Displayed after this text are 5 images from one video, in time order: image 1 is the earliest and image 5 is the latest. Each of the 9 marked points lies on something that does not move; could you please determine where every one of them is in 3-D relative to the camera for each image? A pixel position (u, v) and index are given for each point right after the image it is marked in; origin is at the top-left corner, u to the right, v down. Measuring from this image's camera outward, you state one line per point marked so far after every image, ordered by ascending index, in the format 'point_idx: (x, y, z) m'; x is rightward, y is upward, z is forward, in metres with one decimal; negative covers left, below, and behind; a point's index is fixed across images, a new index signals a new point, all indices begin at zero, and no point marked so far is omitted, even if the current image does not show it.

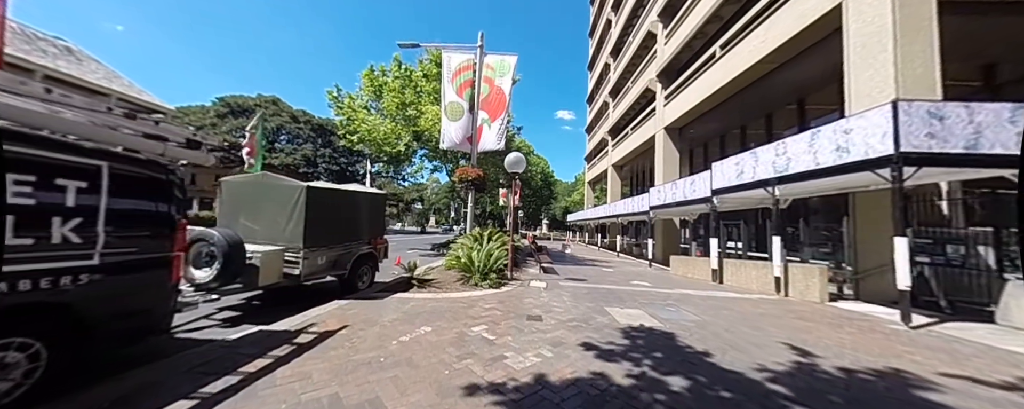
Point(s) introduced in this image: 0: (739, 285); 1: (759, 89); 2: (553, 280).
0: (+7.8, -2.8, +10.3) m
1: (+12.8, +5.9, +15.5) m
2: (+1.3, -2.3, +9.3) m
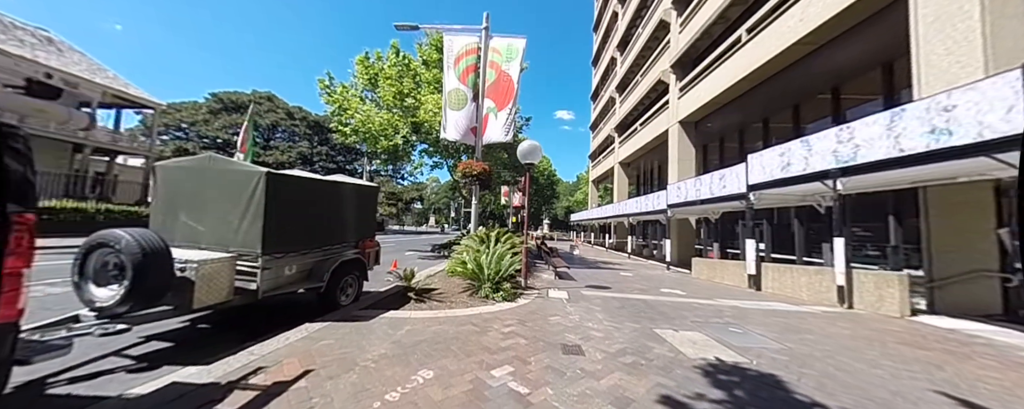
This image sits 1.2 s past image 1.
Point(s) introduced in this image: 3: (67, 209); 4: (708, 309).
0: (+8.2, -2.6, +9.0) m
1: (+13.1, +6.0, +14.2) m
2: (+1.6, -2.2, +8.0) m
3: (-23.5, -0.2, +15.8) m
4: (+4.2, -2.2, +6.5) m
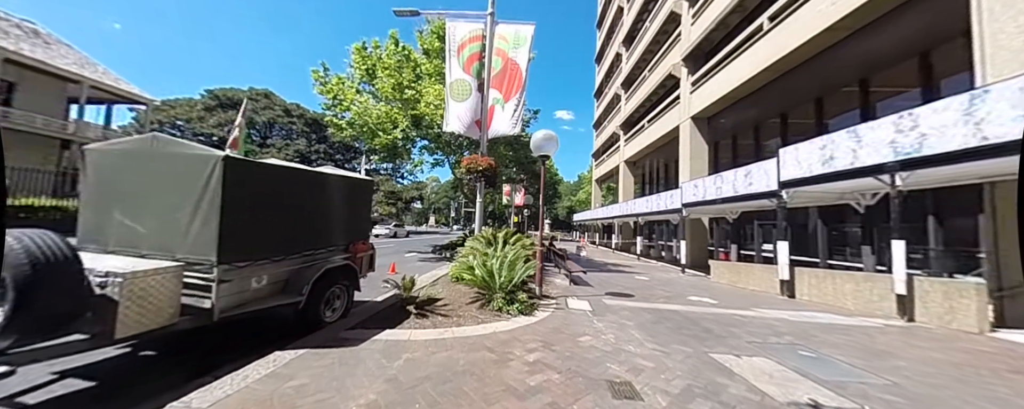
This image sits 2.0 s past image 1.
0: (+8.4, -2.6, +8.1) m
1: (+13.4, +6.1, +13.3) m
2: (+1.9, -2.2, +7.1) m
3: (-23.2, -0.1, +14.9) m
4: (+4.5, -2.2, +5.6) m
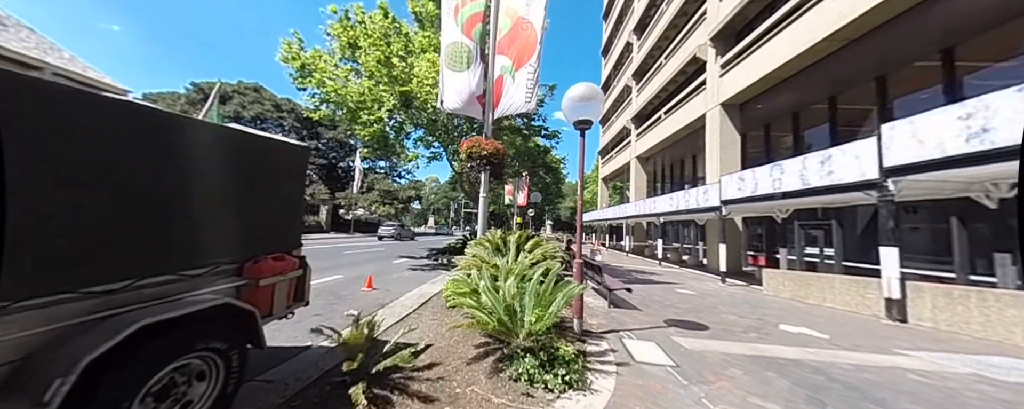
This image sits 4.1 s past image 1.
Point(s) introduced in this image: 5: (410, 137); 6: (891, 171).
0: (+8.8, -2.5, +5.8) m
1: (+13.8, +6.2, +11.0) m
2: (+2.3, -2.0, +4.8) m
3: (-22.9, 0.0, +12.6) m
4: (+4.9, -2.0, +3.3) m
5: (-4.5, +3.0, +13.2) m
6: (+8.7, +0.8, +7.0) m
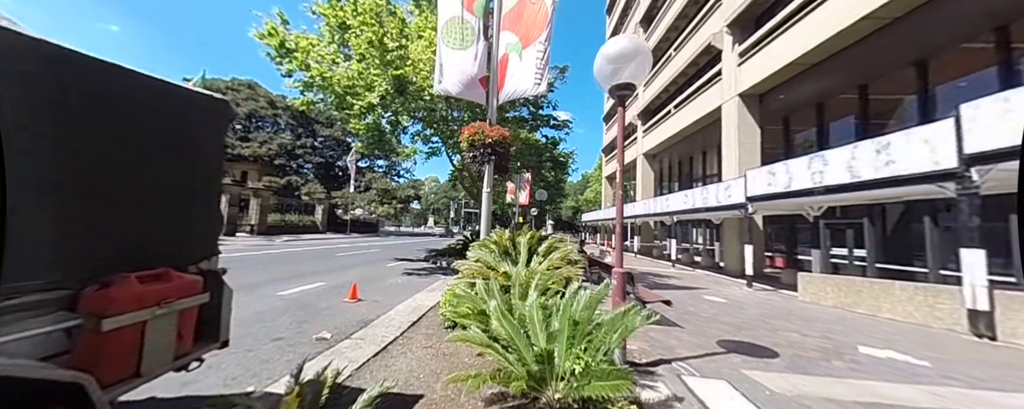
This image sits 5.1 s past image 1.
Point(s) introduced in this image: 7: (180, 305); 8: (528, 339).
0: (+9.0, -2.3, +4.7) m
1: (+14.0, +6.3, +9.9) m
2: (+2.5, -1.9, +3.7) m
3: (-22.7, +0.1, +11.5) m
4: (+5.1, -1.9, +2.2) m
5: (-4.3, +3.1, +12.1) m
6: (+8.9, +0.9, +5.9) m
7: (-1.9, -0.6, +2.1) m
8: (+0.1, -0.9, +2.4) m
